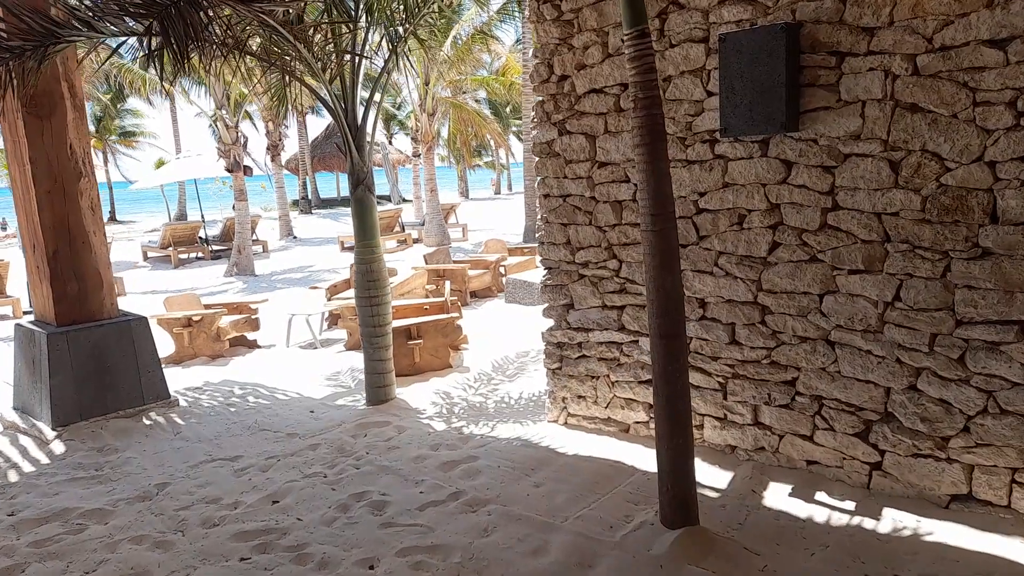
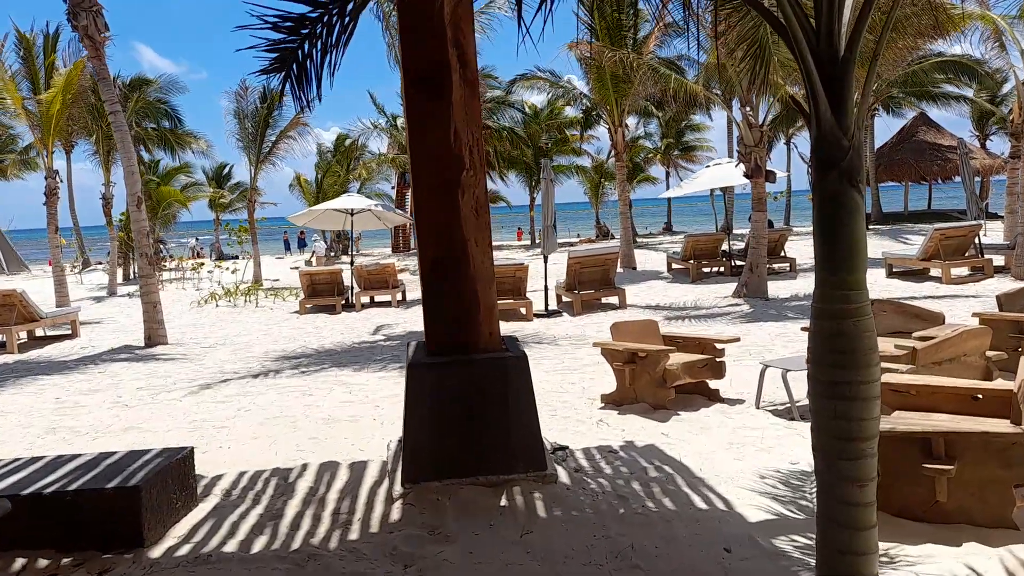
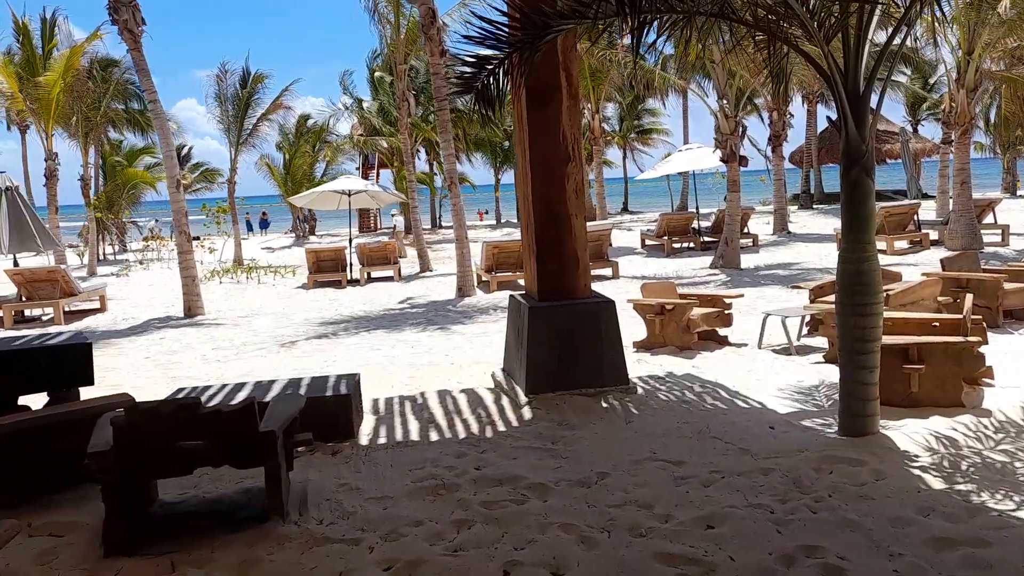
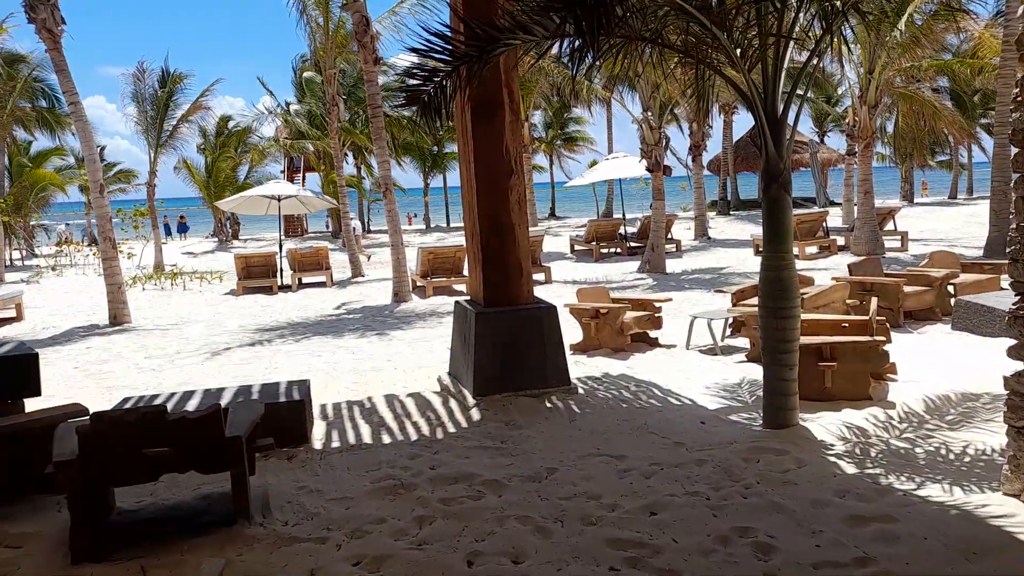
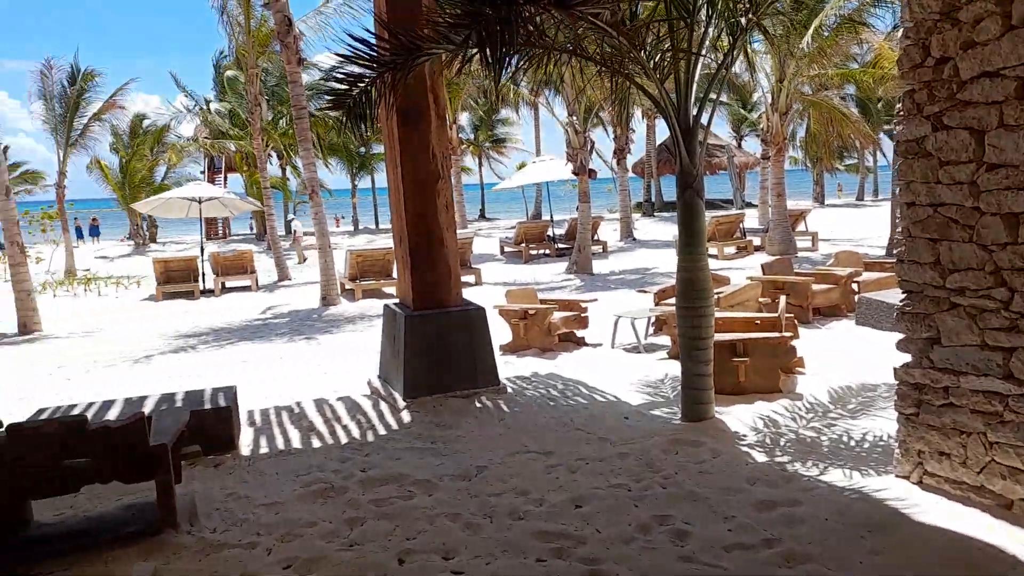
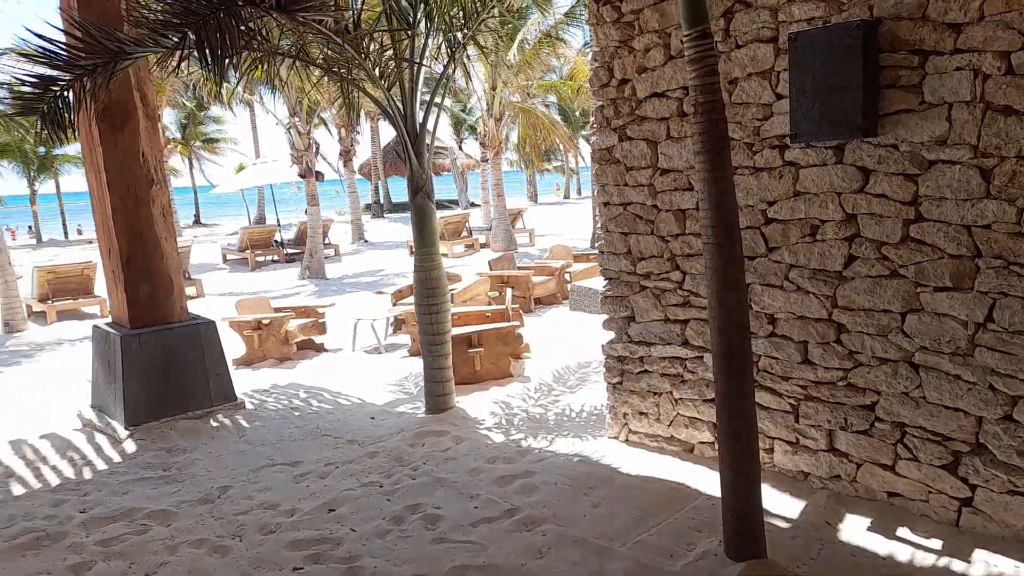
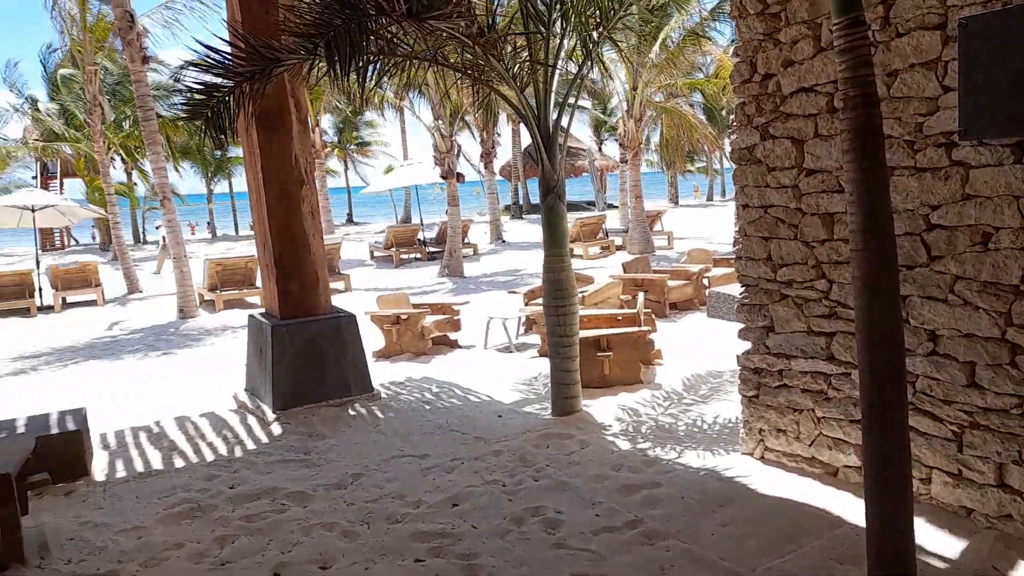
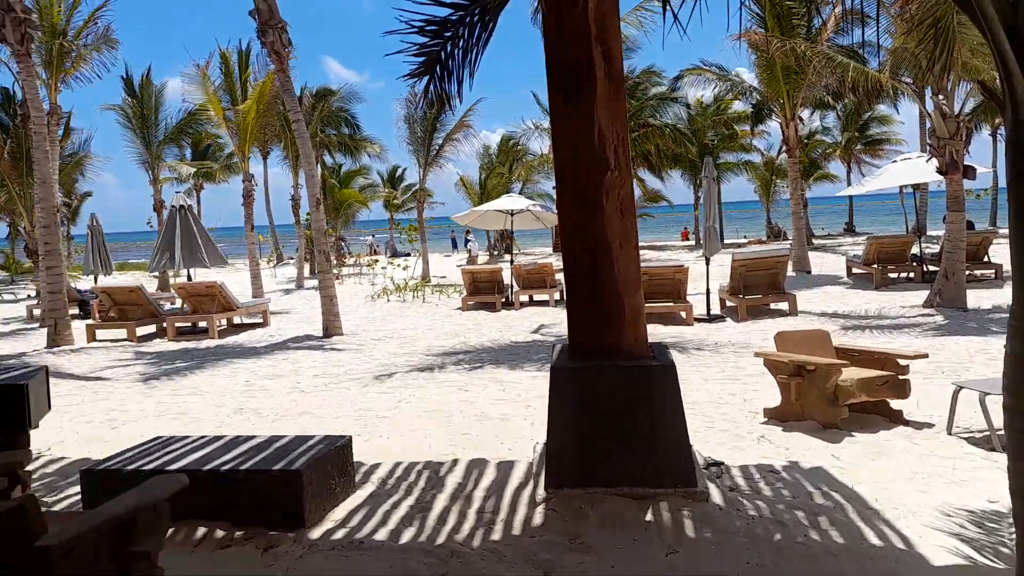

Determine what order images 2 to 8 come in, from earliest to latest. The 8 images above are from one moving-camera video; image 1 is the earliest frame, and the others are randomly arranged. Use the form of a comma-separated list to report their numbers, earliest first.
6, 7, 5, 4, 3, 2, 8
